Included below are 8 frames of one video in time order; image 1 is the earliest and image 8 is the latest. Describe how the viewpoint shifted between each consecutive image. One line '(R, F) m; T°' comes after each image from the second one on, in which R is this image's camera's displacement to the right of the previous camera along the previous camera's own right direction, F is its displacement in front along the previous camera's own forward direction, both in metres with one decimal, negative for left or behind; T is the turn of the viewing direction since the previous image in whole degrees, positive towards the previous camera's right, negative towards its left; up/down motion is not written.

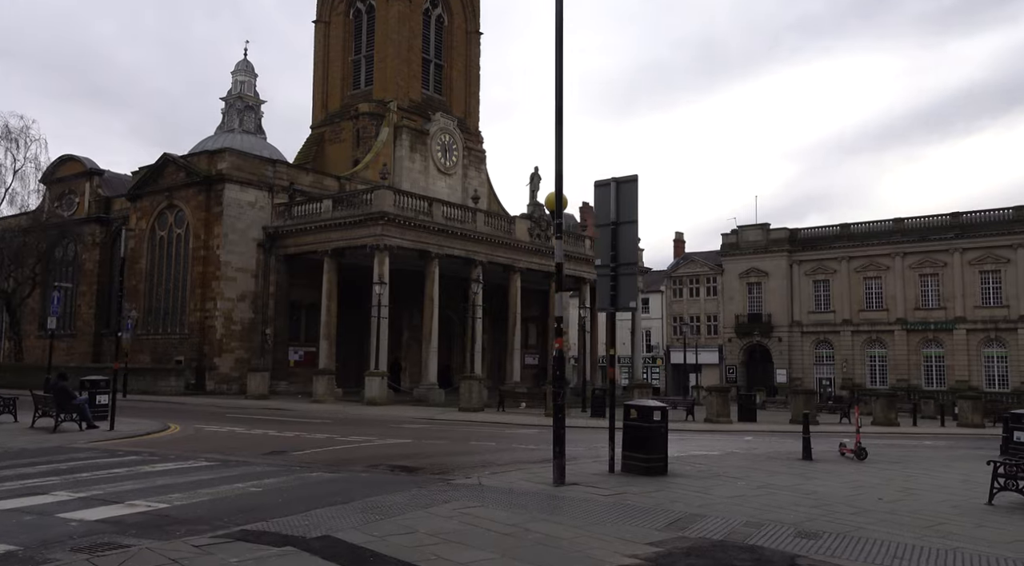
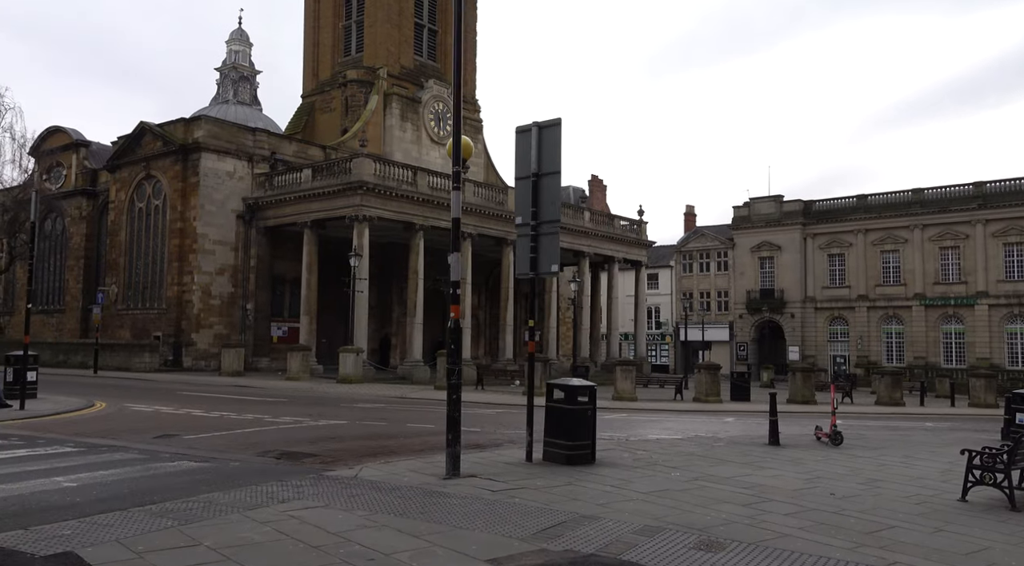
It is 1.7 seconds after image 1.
(+1.6, +1.7) m; -2°
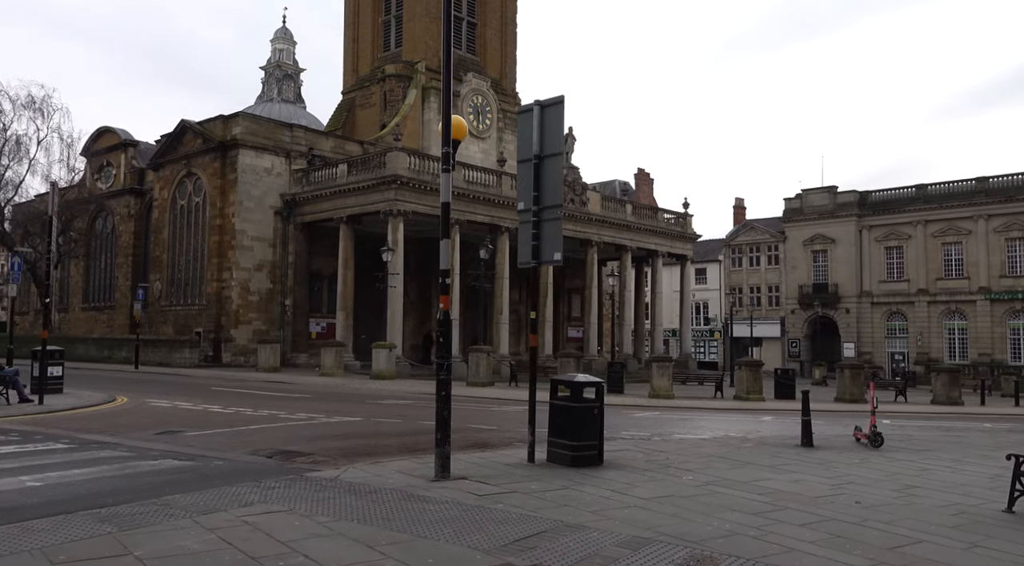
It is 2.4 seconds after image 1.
(+0.6, +0.7) m; -4°
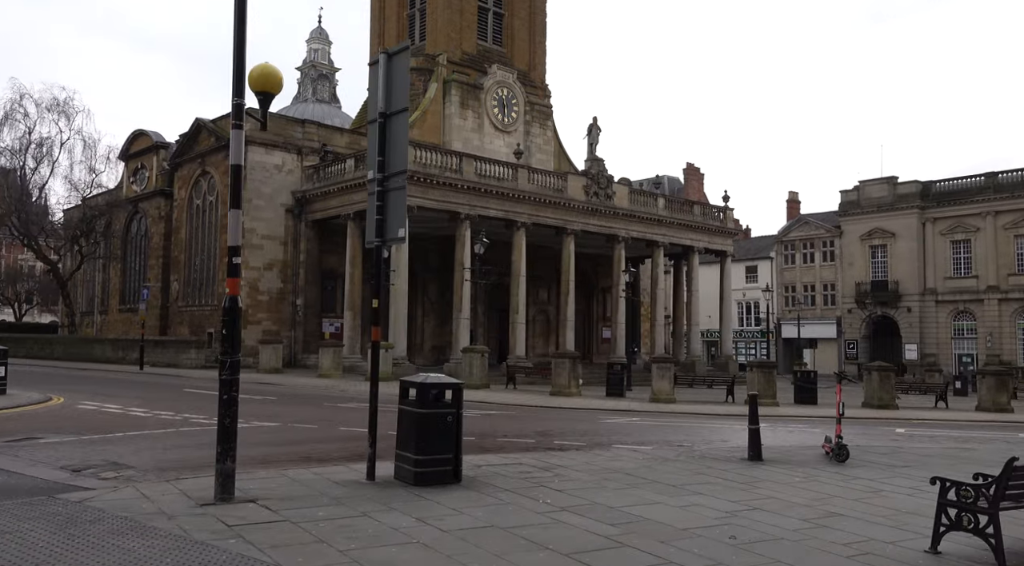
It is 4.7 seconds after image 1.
(+2.4, +1.9) m; -5°
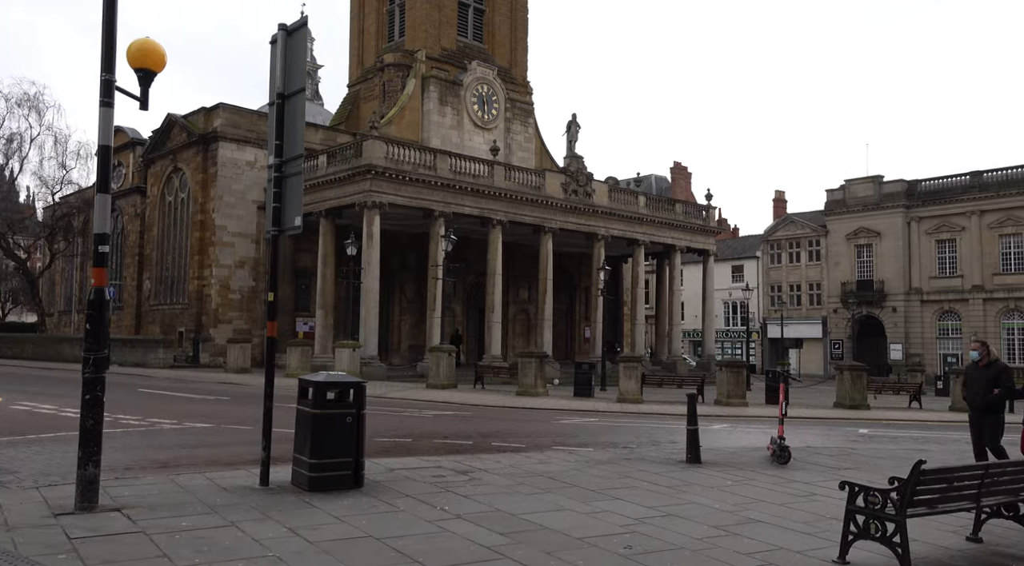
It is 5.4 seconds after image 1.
(+0.9, +0.5) m; 0°
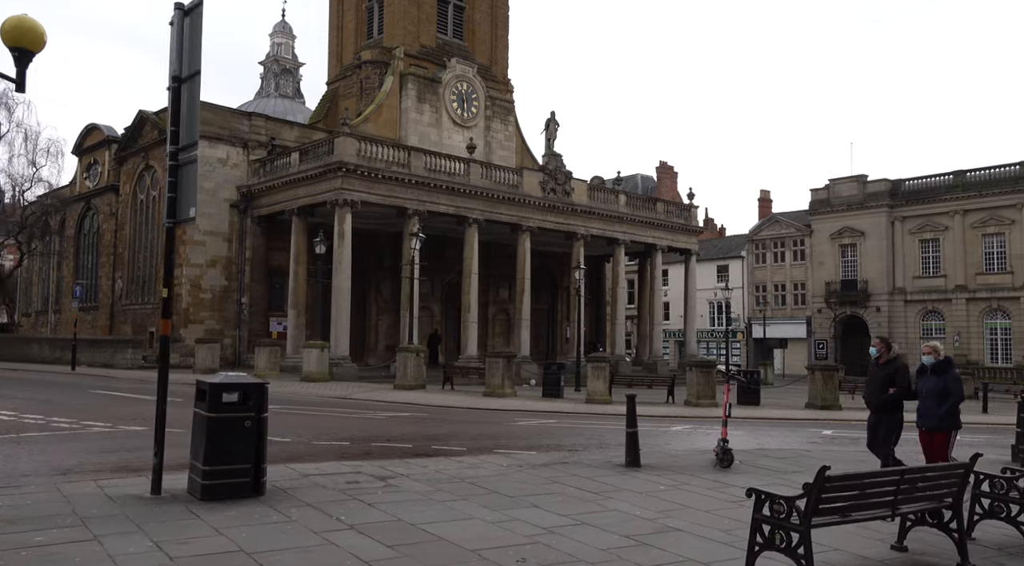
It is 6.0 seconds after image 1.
(+0.8, +0.5) m; 0°
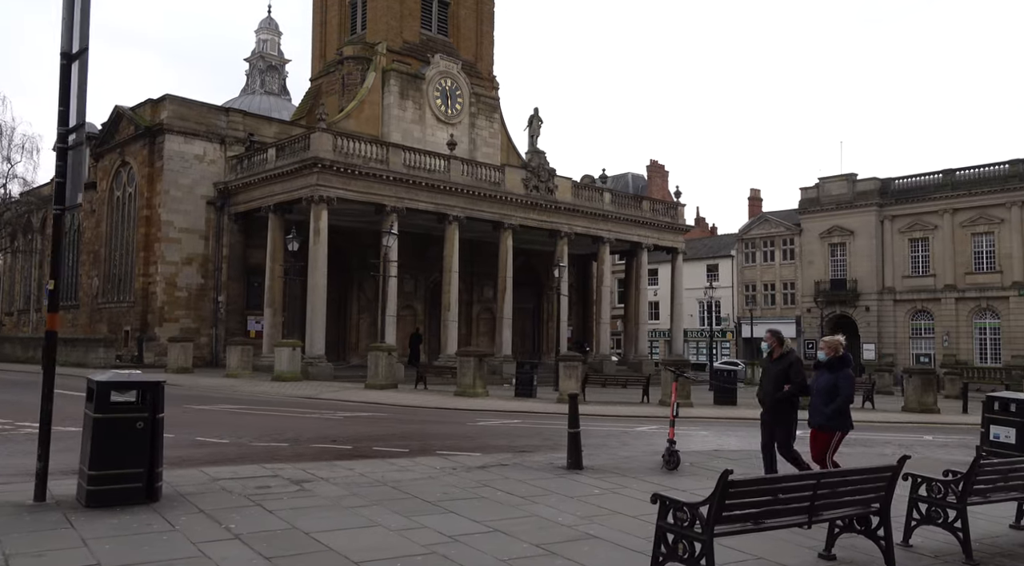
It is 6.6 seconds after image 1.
(+0.7, +0.5) m; 0°
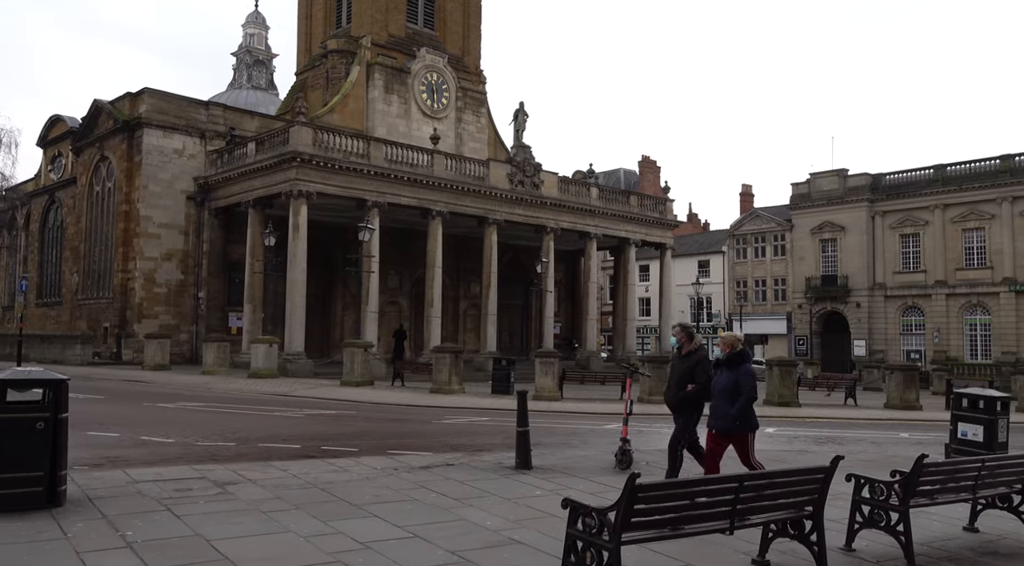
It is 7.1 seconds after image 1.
(+0.6, +0.4) m; 0°
